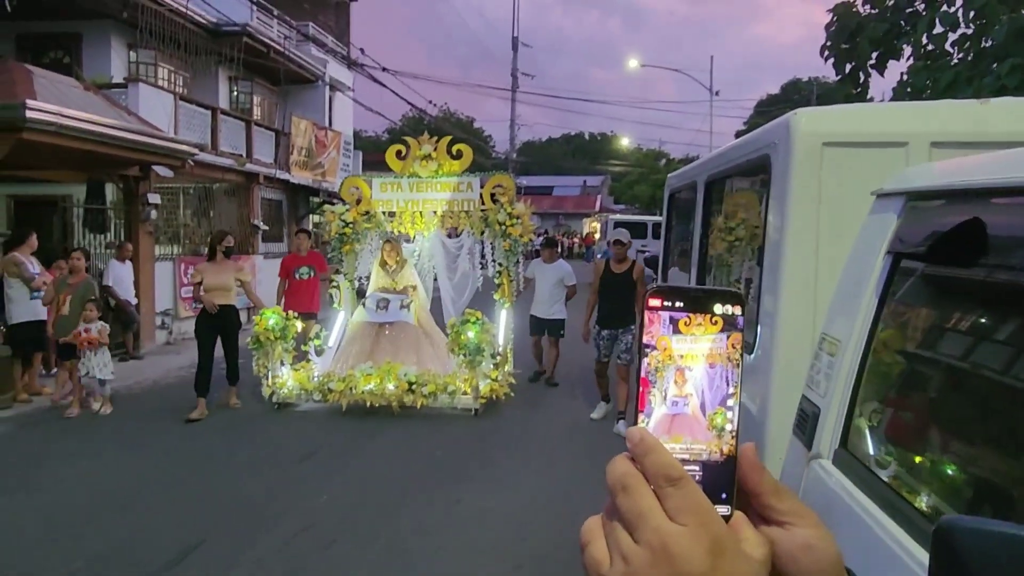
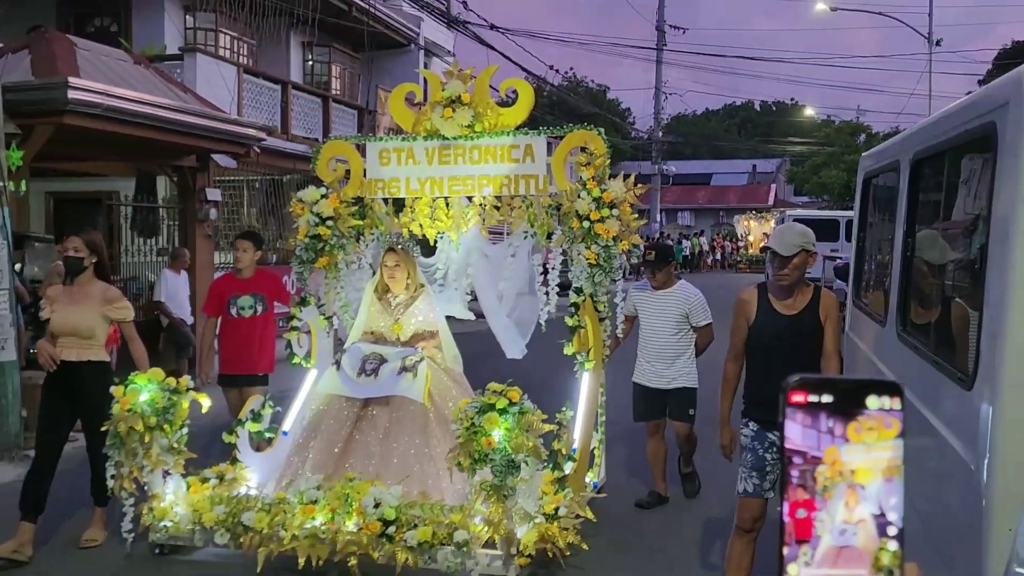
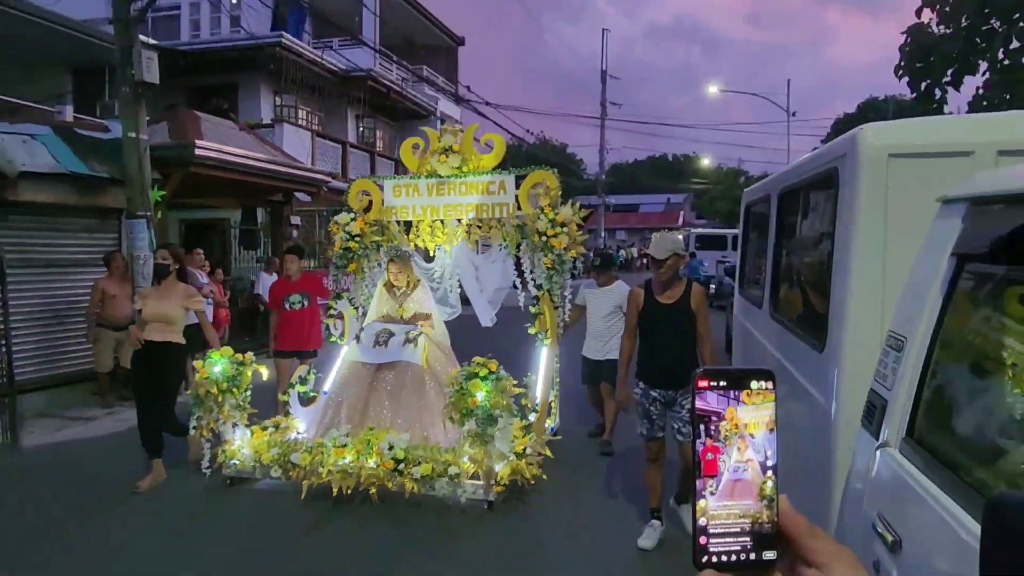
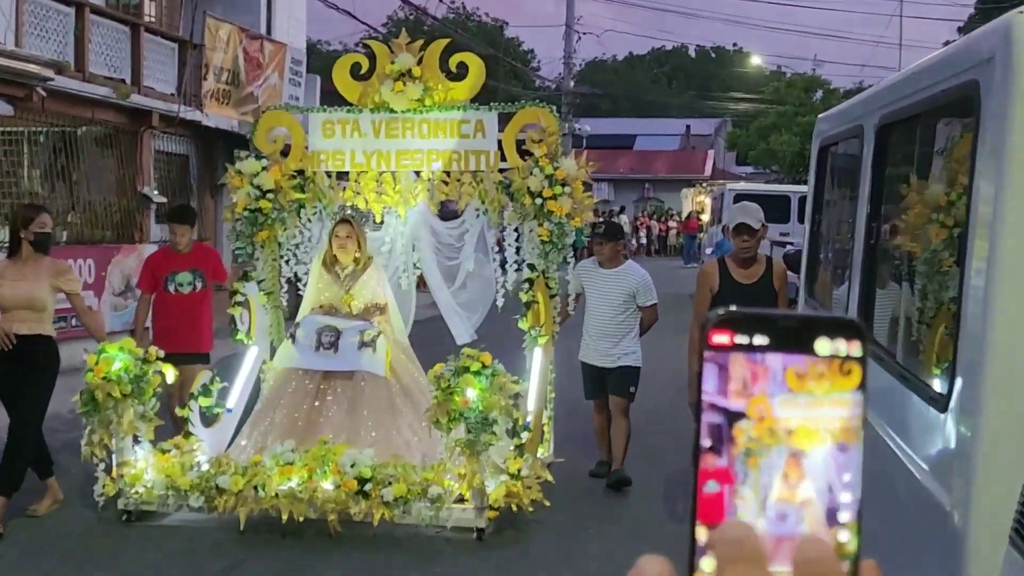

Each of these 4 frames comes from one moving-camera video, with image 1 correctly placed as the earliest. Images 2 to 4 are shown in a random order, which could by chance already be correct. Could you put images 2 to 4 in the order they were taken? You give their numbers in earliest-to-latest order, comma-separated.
4, 2, 3
